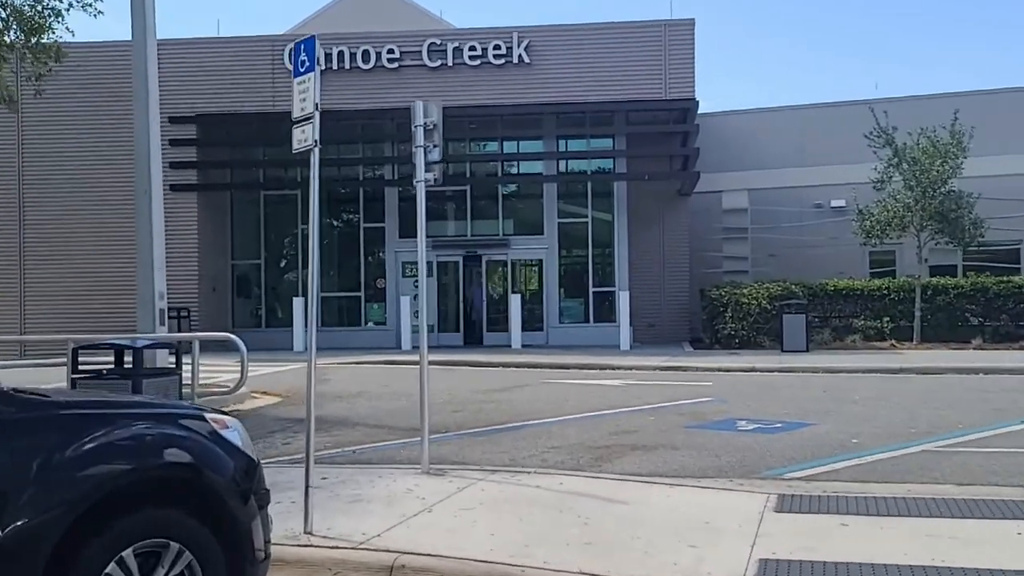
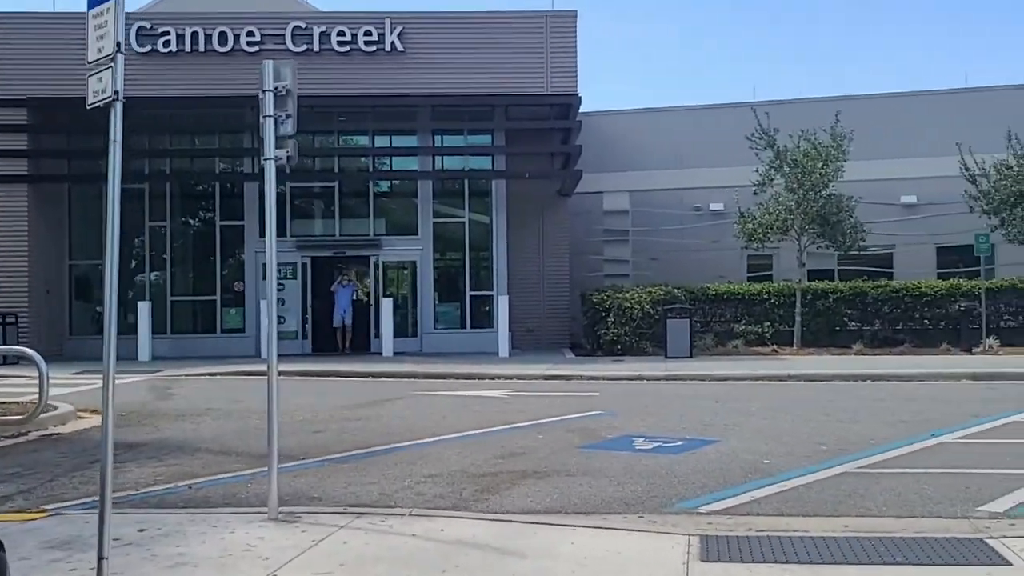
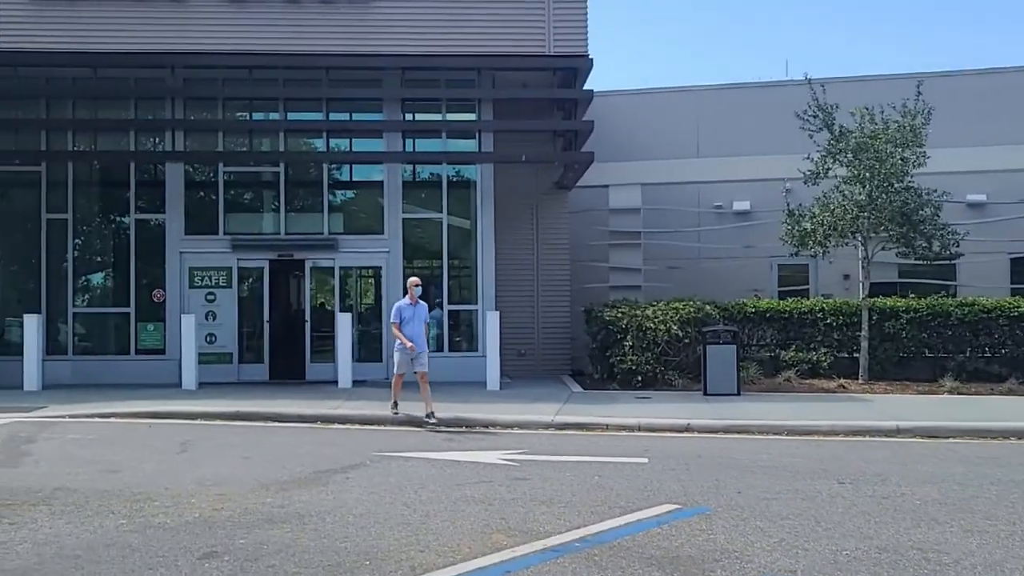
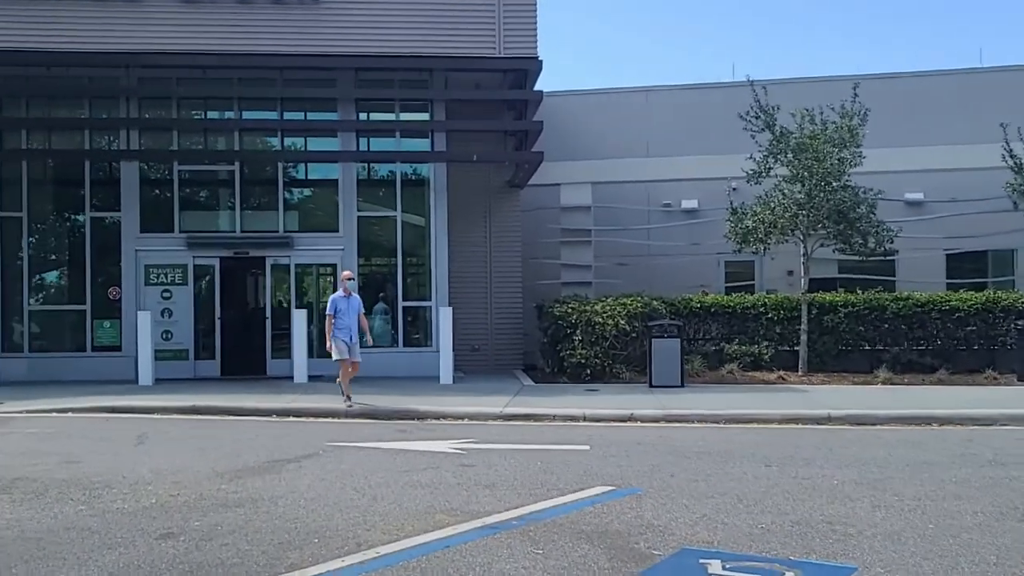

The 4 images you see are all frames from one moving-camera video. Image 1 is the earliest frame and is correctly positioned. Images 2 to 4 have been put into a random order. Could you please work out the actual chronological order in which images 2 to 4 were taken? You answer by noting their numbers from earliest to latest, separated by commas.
2, 4, 3
